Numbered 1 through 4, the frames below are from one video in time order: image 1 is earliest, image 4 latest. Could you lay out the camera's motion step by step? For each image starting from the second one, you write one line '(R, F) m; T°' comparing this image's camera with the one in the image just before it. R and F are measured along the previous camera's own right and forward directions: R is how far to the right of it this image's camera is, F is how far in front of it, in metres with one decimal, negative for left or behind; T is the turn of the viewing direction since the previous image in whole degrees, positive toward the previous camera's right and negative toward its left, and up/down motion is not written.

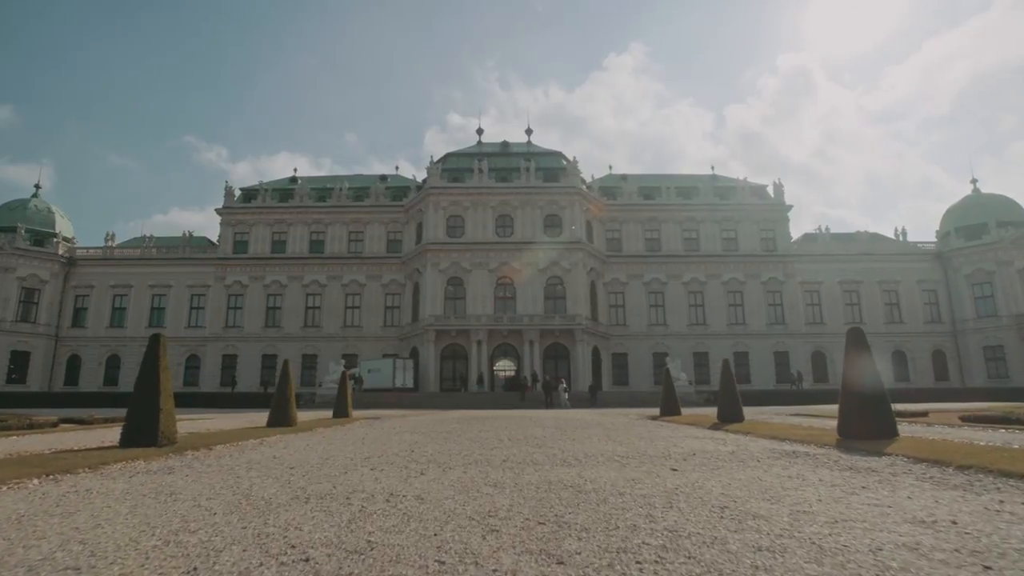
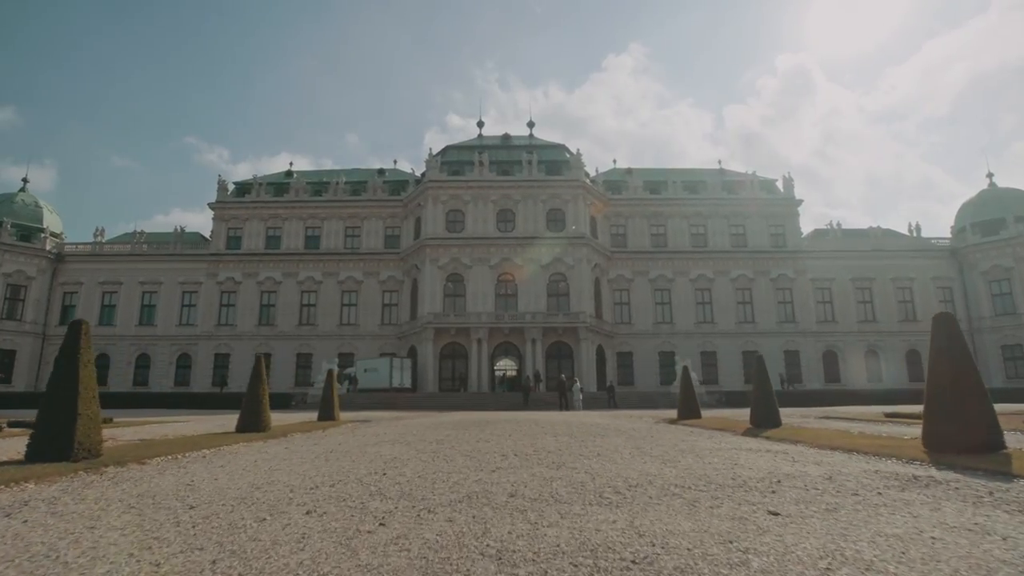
(-0.1, +1.6) m; 0°
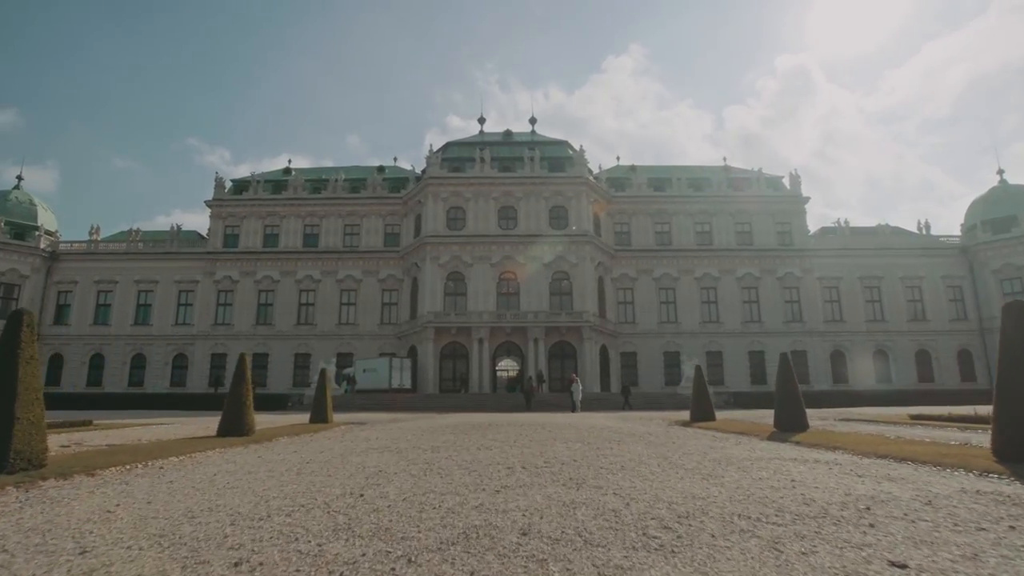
(0.0, +0.9) m; 0°
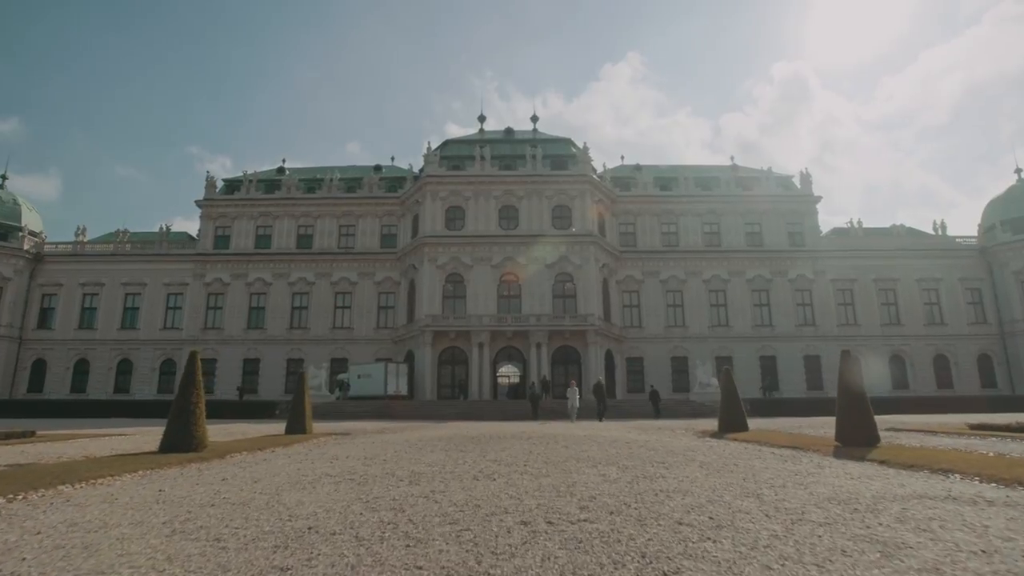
(-0.1, +1.9) m; 0°
